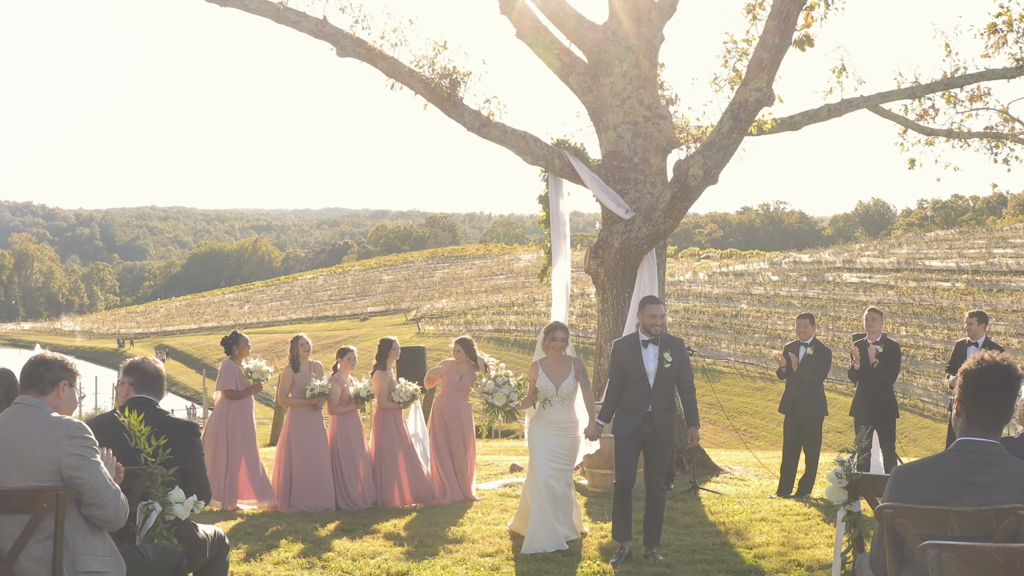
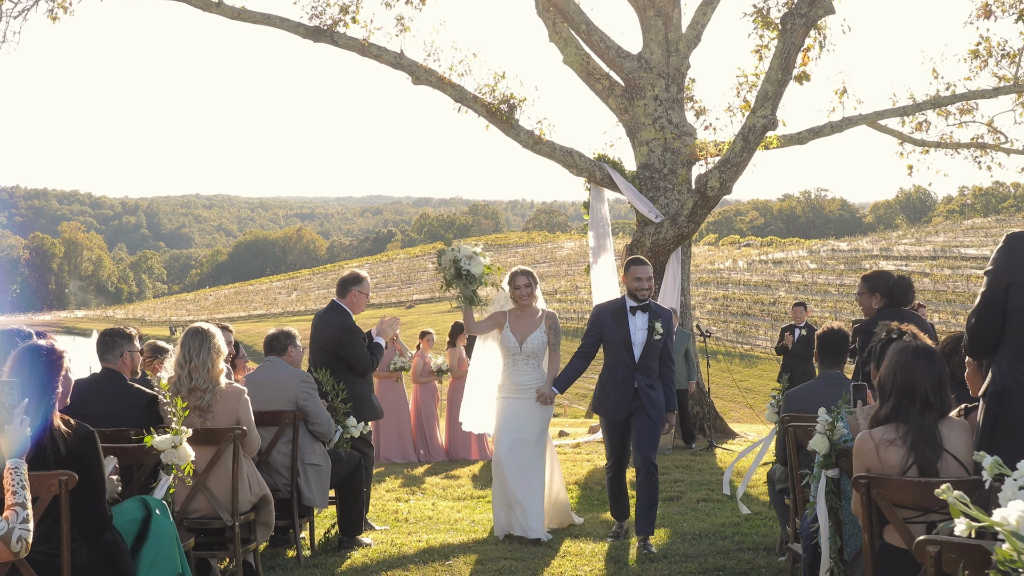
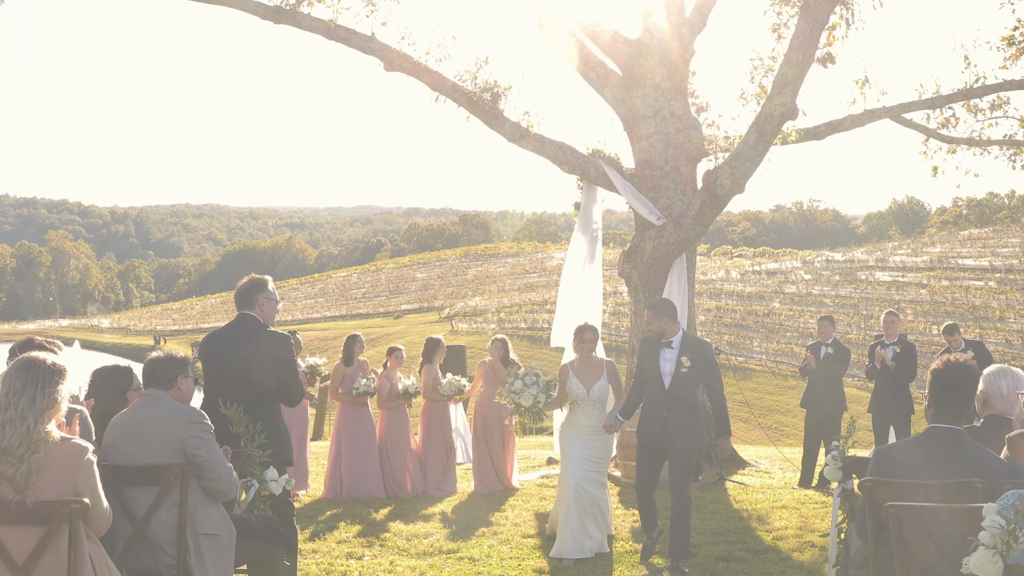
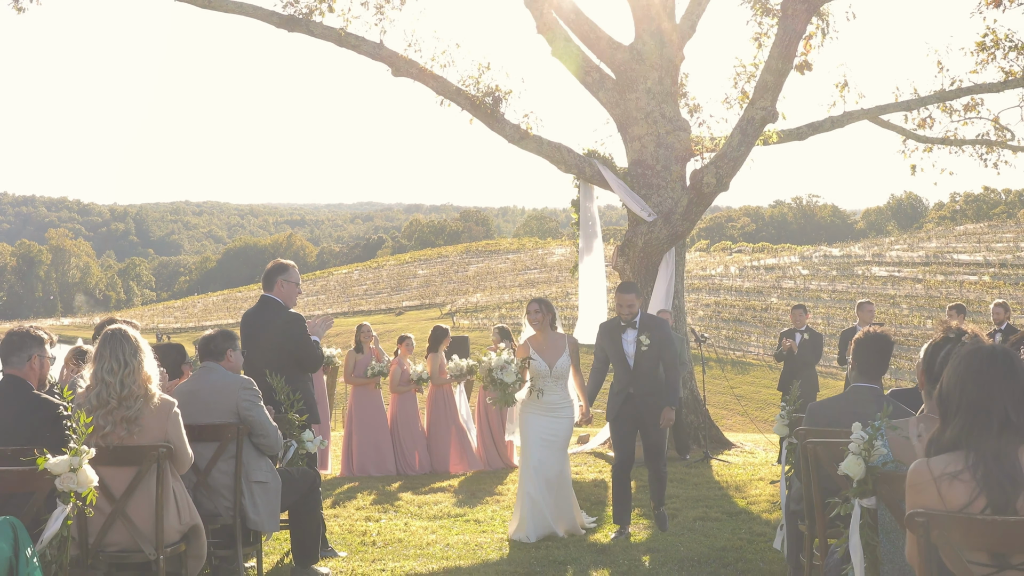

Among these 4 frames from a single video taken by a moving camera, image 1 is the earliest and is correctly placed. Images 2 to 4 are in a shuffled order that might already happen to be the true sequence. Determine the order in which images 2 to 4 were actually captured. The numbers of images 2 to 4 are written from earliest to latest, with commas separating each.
3, 4, 2
